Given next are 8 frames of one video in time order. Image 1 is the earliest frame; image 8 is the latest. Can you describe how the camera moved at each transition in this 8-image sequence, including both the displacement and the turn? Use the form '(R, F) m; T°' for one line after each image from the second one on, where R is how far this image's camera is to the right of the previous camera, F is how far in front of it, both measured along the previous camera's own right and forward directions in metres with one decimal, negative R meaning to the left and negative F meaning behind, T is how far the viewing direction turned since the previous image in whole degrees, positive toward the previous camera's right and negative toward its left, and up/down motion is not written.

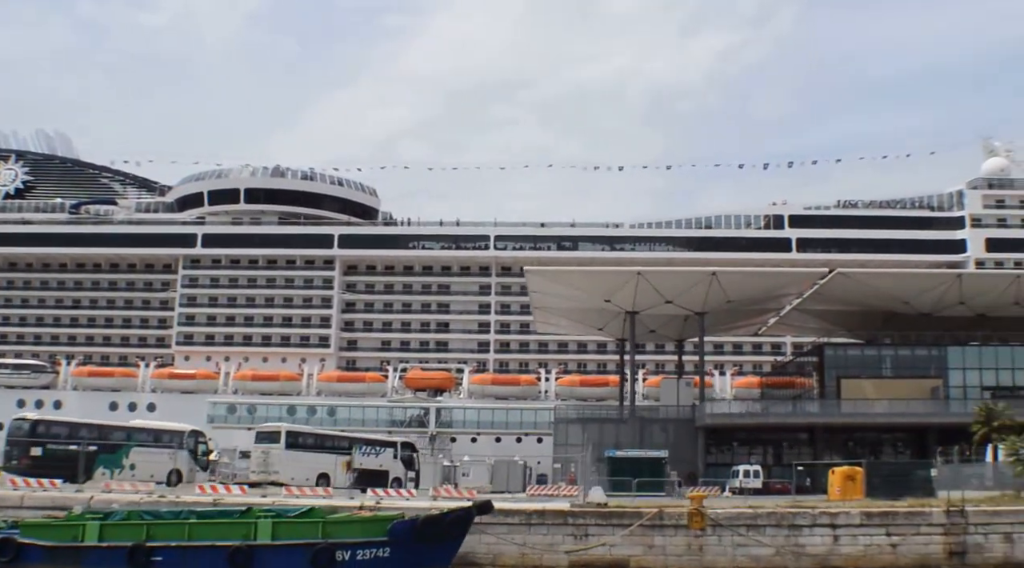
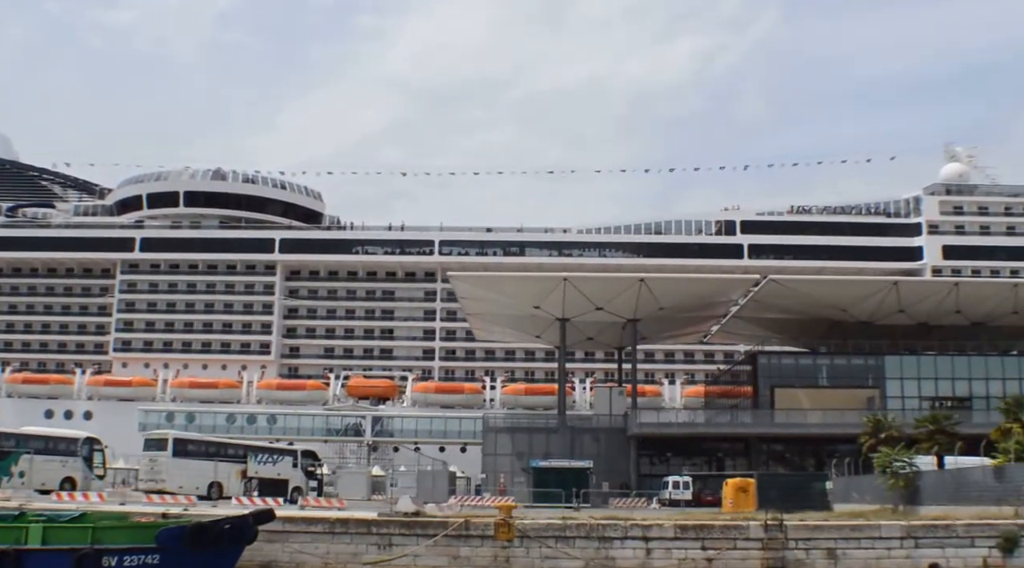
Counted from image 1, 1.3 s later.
(+4.6, +0.7) m; -2°
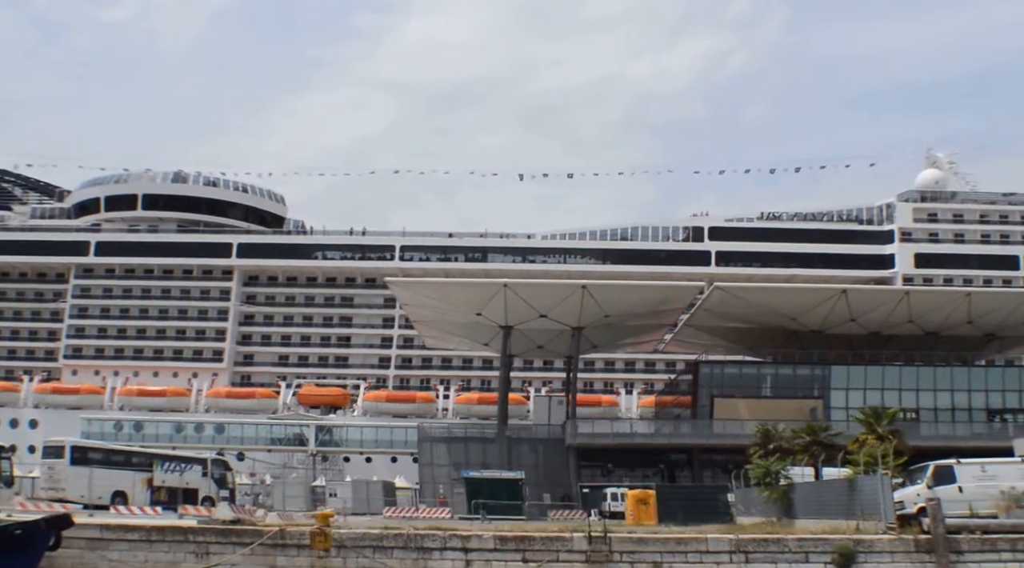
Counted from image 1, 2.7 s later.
(+4.2, +0.5) m; -2°
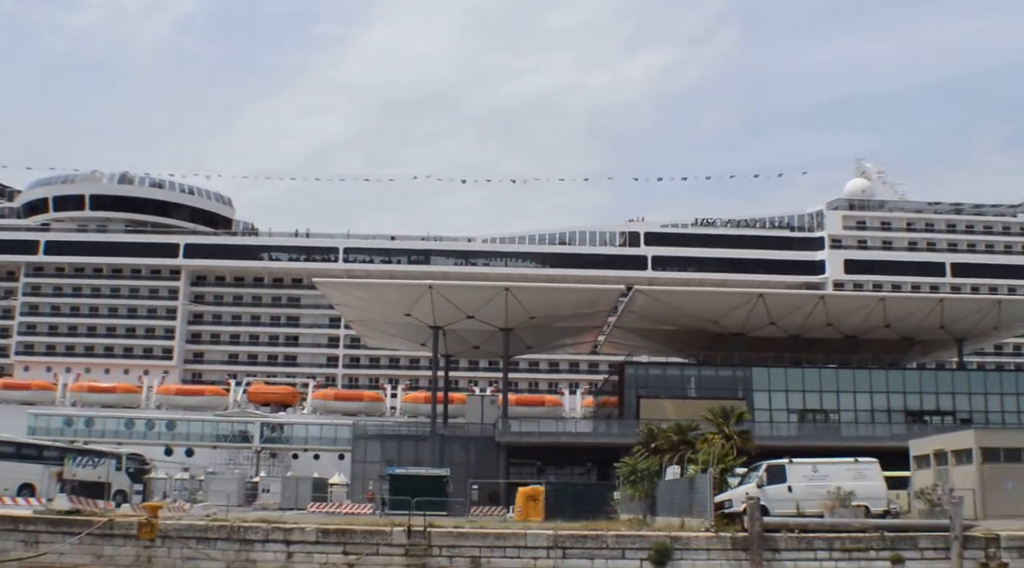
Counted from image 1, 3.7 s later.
(+4.1, -0.9) m; -1°
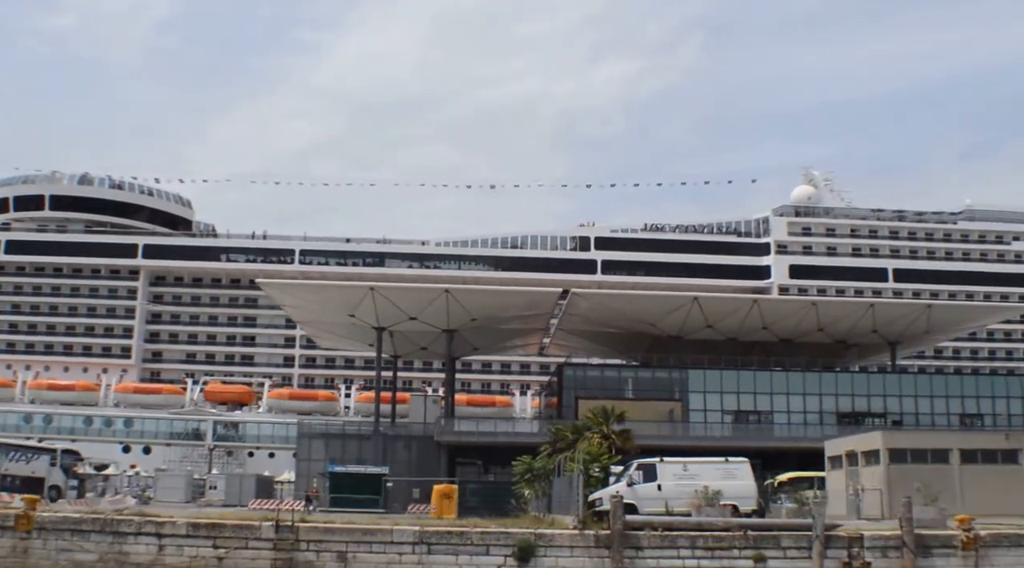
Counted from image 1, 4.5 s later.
(+3.1, -0.9) m; 0°
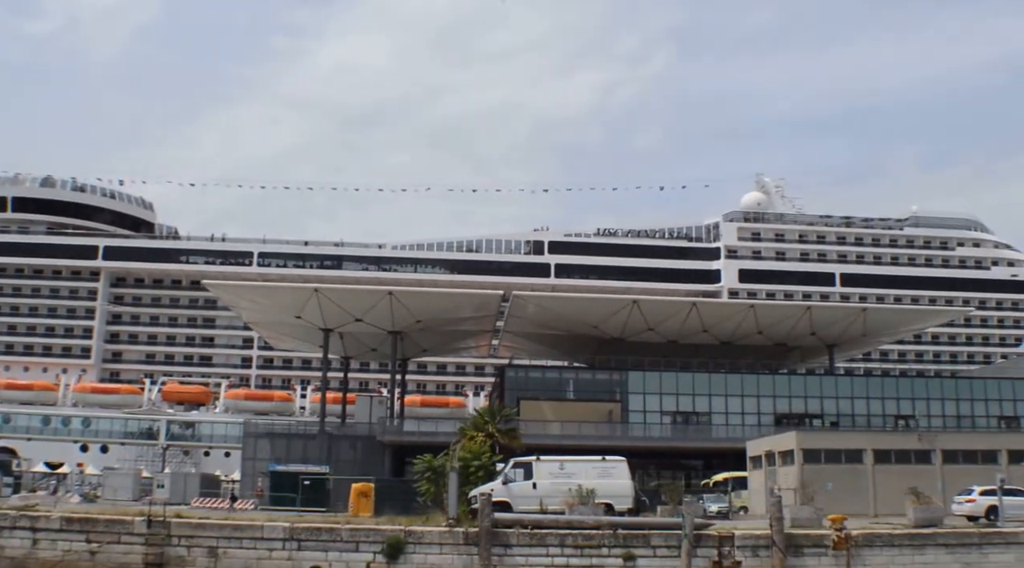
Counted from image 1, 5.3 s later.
(+3.2, -0.5) m; -1°
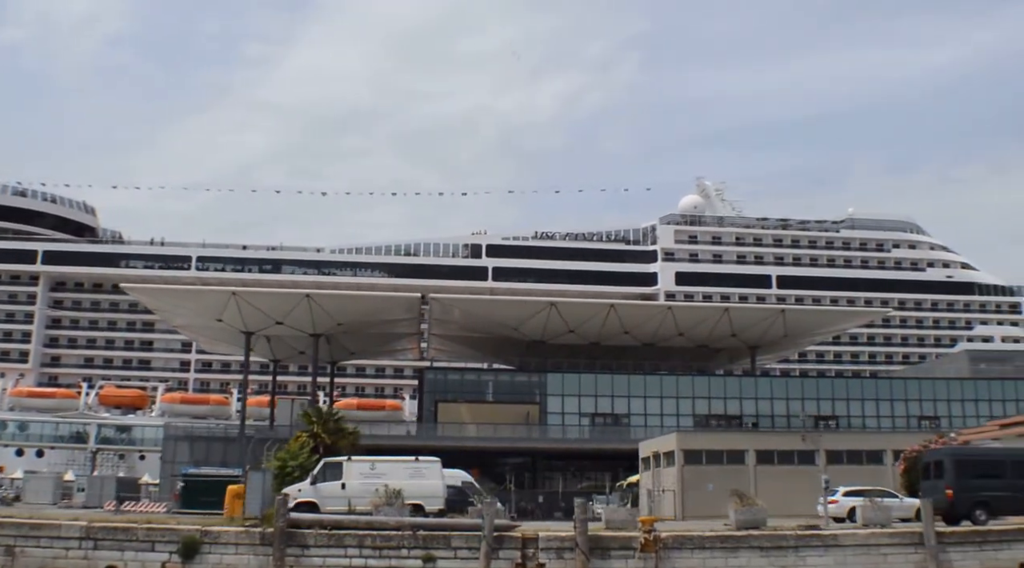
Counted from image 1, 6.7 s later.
(+4.9, +0.6) m; -1°
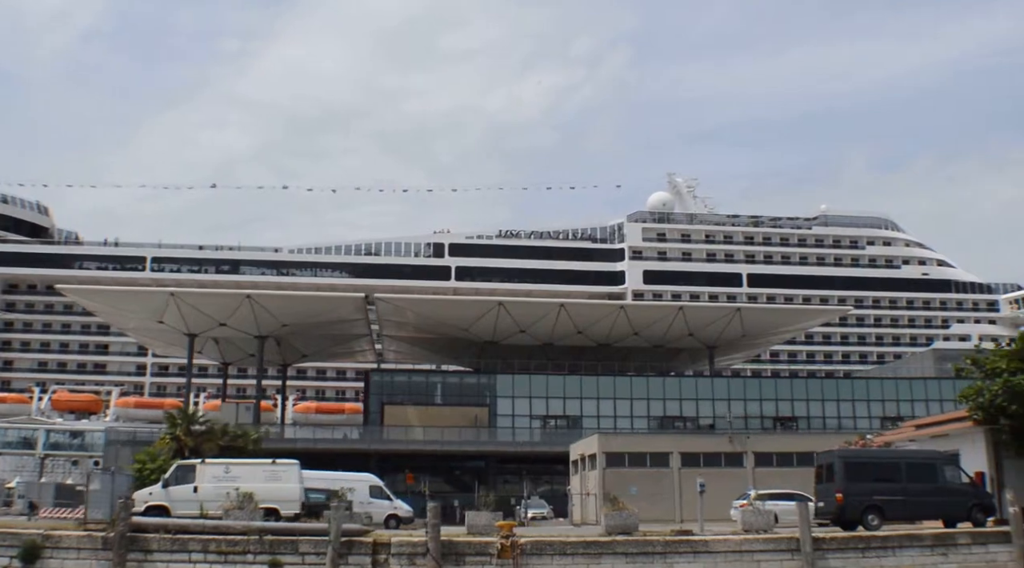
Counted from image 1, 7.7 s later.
(+3.2, +1.9) m; -1°
